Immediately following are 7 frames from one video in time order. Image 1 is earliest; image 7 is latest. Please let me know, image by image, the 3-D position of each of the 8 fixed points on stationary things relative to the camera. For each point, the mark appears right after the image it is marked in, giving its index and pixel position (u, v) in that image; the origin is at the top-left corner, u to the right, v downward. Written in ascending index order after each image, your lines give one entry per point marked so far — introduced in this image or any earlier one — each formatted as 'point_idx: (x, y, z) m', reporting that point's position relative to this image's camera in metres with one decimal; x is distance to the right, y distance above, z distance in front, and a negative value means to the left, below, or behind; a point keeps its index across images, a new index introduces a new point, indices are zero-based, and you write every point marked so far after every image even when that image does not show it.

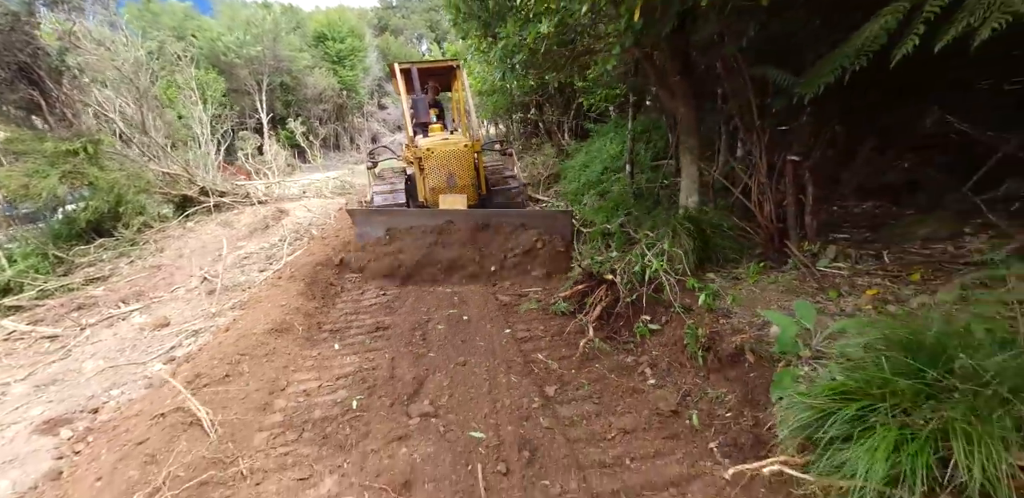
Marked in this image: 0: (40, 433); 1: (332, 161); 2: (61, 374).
0: (-2.9, -1.1, +2.7) m
1: (-5.5, +2.7, +14.1) m
2: (-3.6, -1.0, +3.6) m
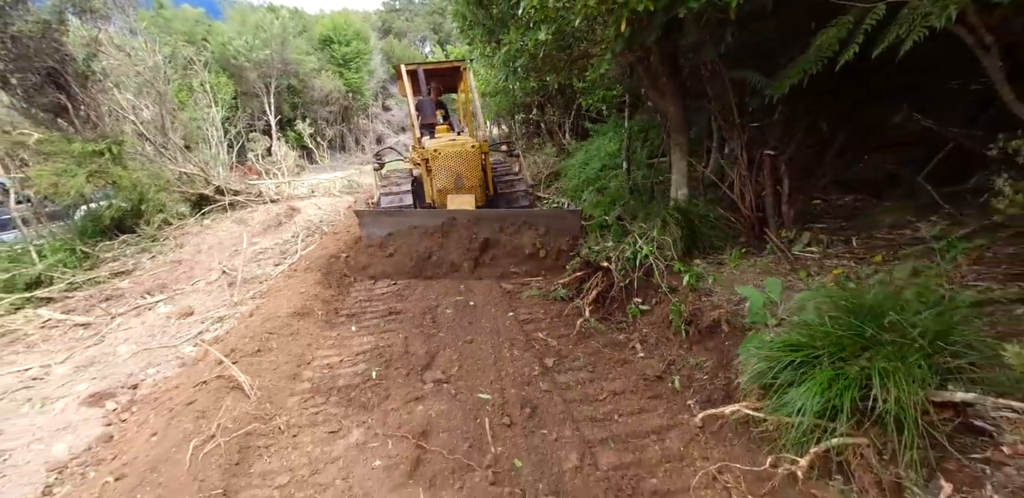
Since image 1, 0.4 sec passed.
0: (-2.9, -1.1, +3.0) m
1: (-5.5, +2.7, +14.4) m
2: (-3.6, -0.9, +3.9) m
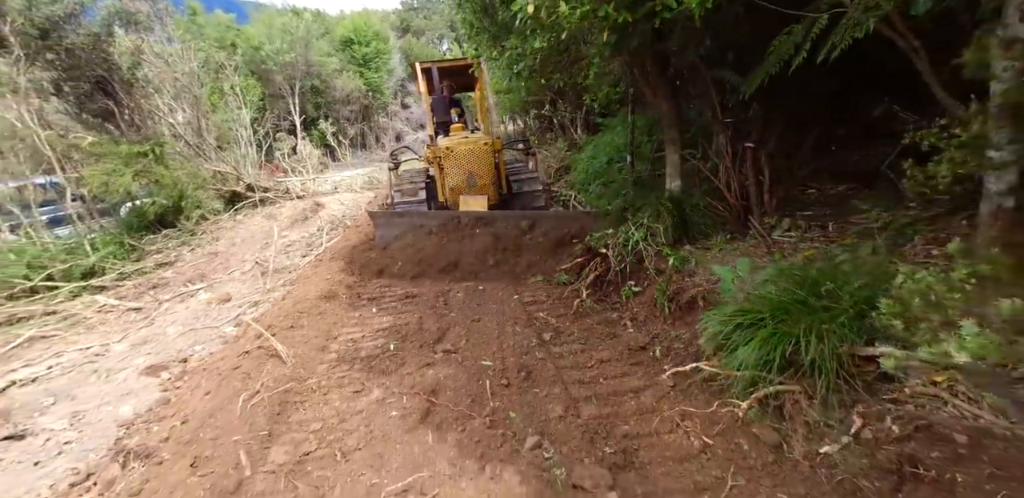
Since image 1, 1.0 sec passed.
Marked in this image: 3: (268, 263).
0: (-2.8, -1.0, +3.5) m
1: (-5.0, +2.9, +15.0) m
2: (-3.5, -0.8, +4.4) m
3: (-3.2, -0.2, +5.9) m
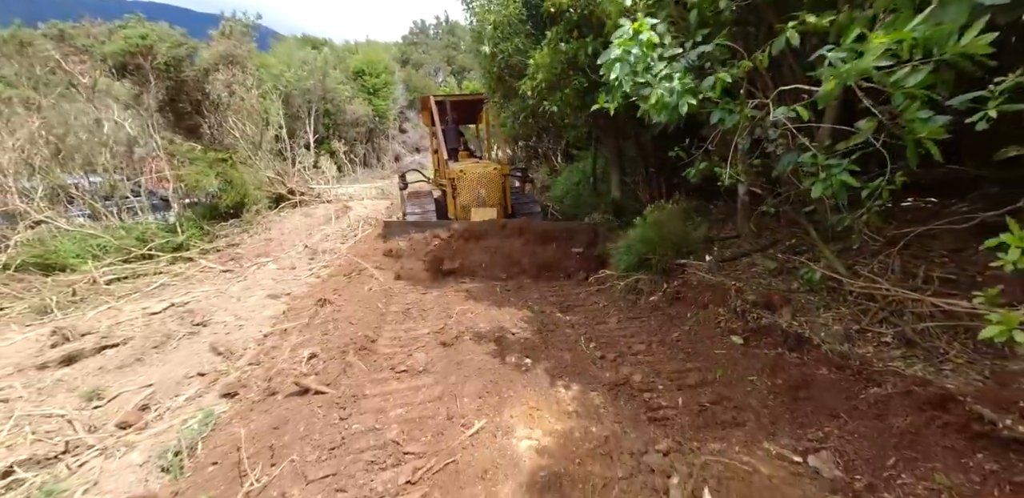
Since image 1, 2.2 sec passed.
0: (-2.9, -0.6, +5.4) m
1: (-5.3, +2.7, +17.0) m
2: (-3.6, -0.5, +6.3) m
3: (-3.3, 0.0, +7.9) m
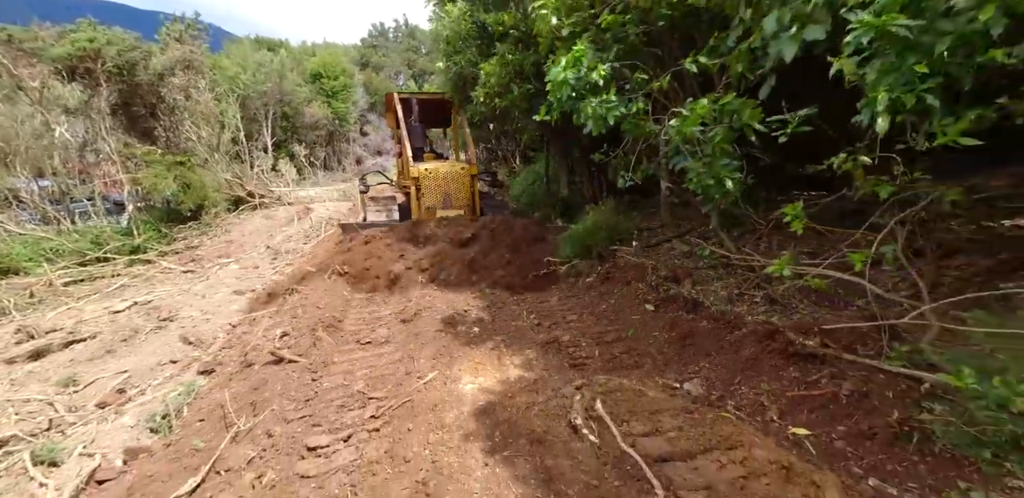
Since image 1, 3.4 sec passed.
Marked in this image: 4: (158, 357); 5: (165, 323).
0: (-3.4, -0.6, +5.7) m
1: (-6.8, +2.6, +17.0) m
2: (-4.2, -0.5, +6.5) m
3: (-4.1, 0.0, +8.1) m
4: (-3.0, -0.9, +4.0) m
5: (-3.7, -0.8, +4.9) m
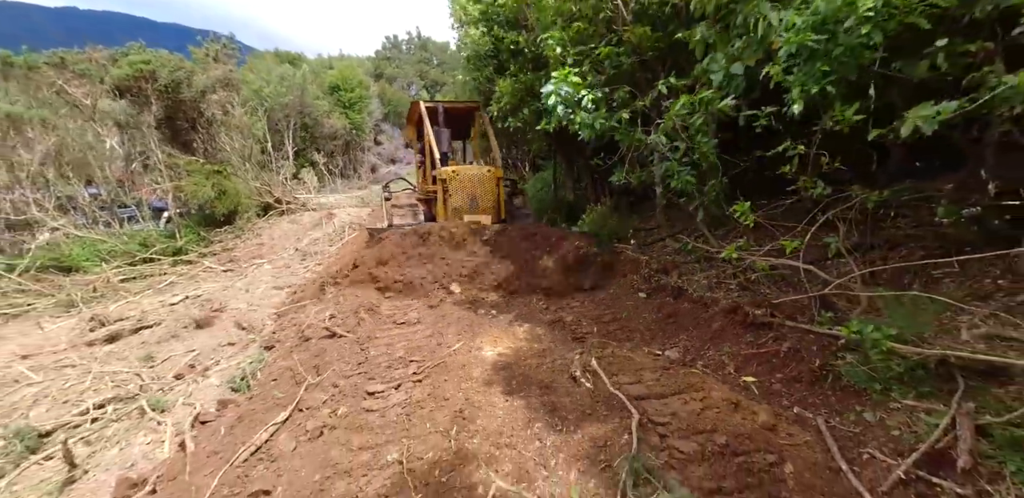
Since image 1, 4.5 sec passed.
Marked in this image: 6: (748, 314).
0: (-3.3, -0.6, +6.3) m
1: (-6.4, +2.4, +17.8) m
2: (-4.0, -0.5, +7.2) m
3: (-3.8, 0.0, +8.7) m
4: (-2.9, -0.9, +4.6) m
5: (-3.5, -0.8, +5.5) m
6: (+1.5, -0.4, +2.9) m
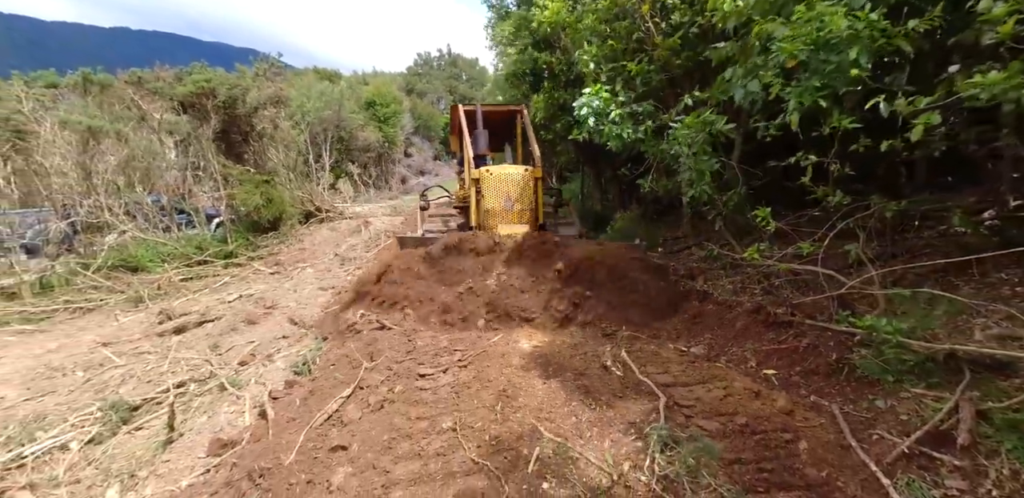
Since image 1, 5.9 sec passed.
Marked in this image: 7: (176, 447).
0: (-2.8, -0.6, +6.8) m
1: (-5.3, +2.1, +18.5) m
2: (-3.5, -0.6, +7.6) m
3: (-3.3, -0.1, +9.2) m
4: (-2.6, -0.9, +5.0) m
5: (-3.1, -0.8, +6.0) m
6: (+1.7, -0.4, +3.0) m
7: (-2.1, -1.2, +2.8) m
